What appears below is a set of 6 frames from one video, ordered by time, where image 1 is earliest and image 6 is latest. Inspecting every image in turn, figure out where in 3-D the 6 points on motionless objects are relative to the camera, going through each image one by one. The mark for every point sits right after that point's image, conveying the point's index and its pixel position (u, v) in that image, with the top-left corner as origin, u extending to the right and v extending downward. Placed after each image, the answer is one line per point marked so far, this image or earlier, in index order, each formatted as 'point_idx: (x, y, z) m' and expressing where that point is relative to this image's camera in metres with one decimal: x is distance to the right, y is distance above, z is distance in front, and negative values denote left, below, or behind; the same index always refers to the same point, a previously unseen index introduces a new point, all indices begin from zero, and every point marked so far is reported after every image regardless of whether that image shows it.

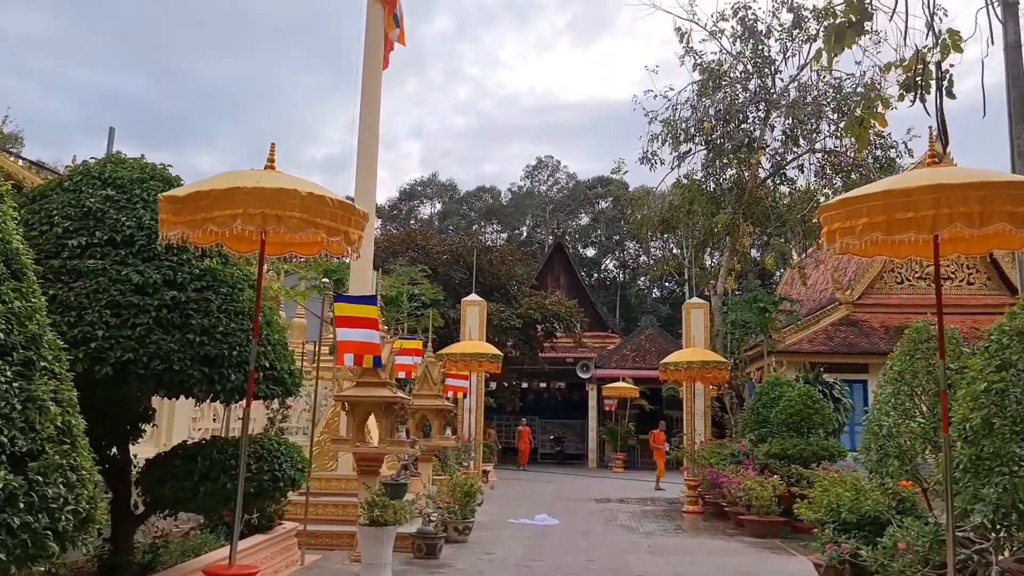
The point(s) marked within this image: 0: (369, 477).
0: (-1.3, -1.7, +7.1) m
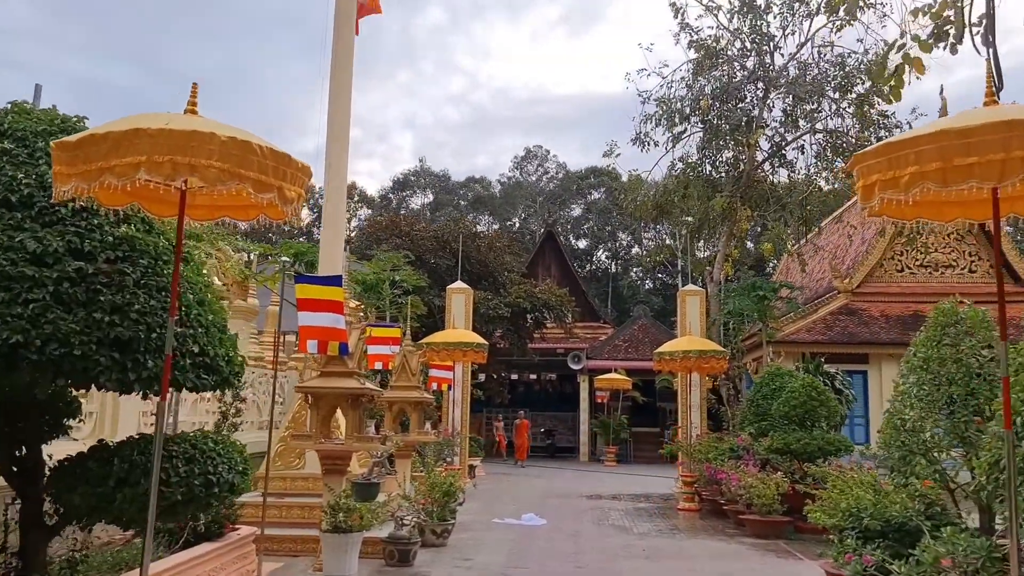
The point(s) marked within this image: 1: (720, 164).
0: (-1.5, -1.5, +6.4) m
1: (+4.1, +2.4, +15.7) m
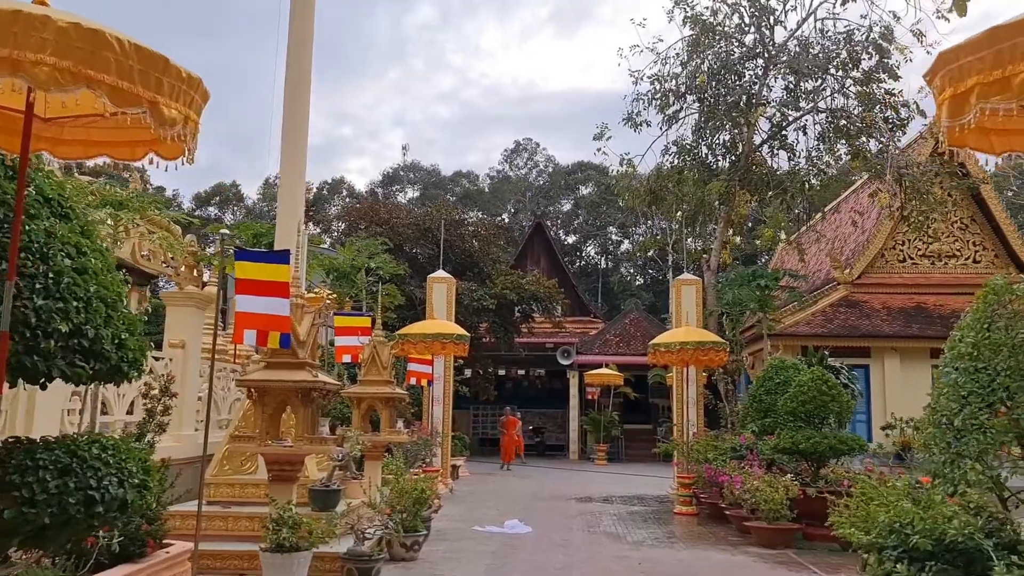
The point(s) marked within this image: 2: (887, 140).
0: (-1.6, -1.4, +5.5) m
1: (+3.8, +2.6, +14.9) m
2: (+6.7, +2.6, +14.2) m
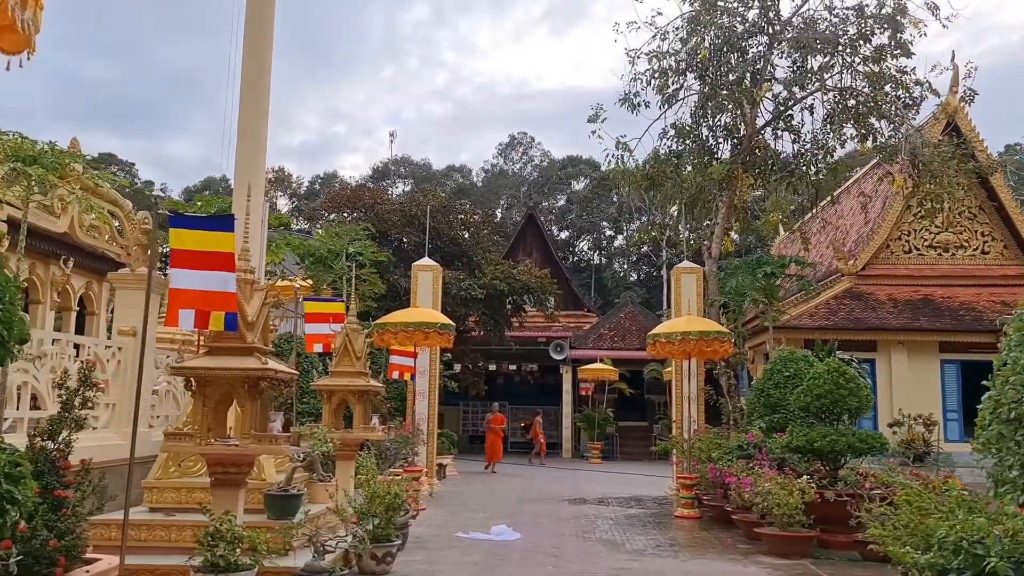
0: (-1.7, -1.2, +4.7) m
1: (+3.7, +2.8, +14.1) m
2: (+6.5, +2.8, +13.4) m
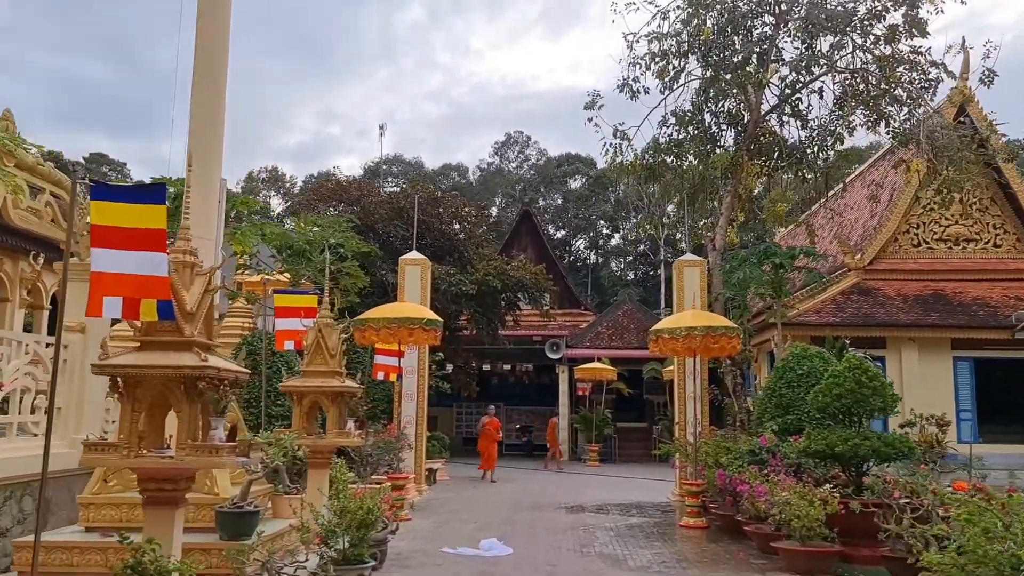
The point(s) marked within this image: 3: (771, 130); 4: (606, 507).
0: (-1.8, -1.1, +4.0) m
1: (+3.5, +2.9, +13.4) m
2: (+6.4, +2.9, +12.7) m
3: (+4.3, +2.7, +13.3) m
4: (+1.3, -2.9, +10.7) m
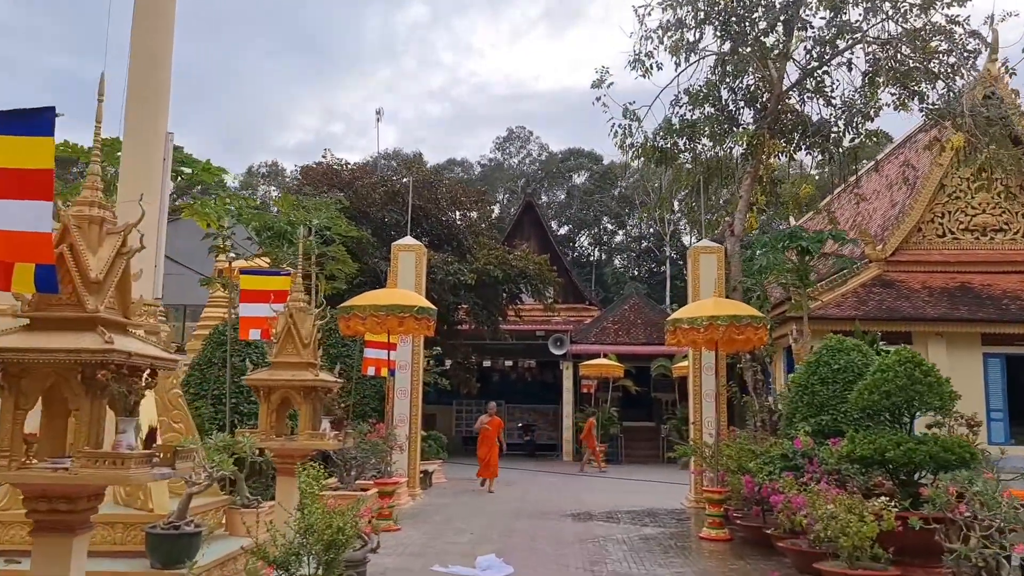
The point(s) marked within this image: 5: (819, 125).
0: (-1.8, -1.0, +3.1) m
1: (+3.6, +3.1, +12.5) m
2: (+6.4, +3.1, +11.8) m
3: (+4.4, +2.8, +12.3) m
4: (+1.3, -2.8, +9.7) m
5: (+4.8, +2.5, +12.3) m
